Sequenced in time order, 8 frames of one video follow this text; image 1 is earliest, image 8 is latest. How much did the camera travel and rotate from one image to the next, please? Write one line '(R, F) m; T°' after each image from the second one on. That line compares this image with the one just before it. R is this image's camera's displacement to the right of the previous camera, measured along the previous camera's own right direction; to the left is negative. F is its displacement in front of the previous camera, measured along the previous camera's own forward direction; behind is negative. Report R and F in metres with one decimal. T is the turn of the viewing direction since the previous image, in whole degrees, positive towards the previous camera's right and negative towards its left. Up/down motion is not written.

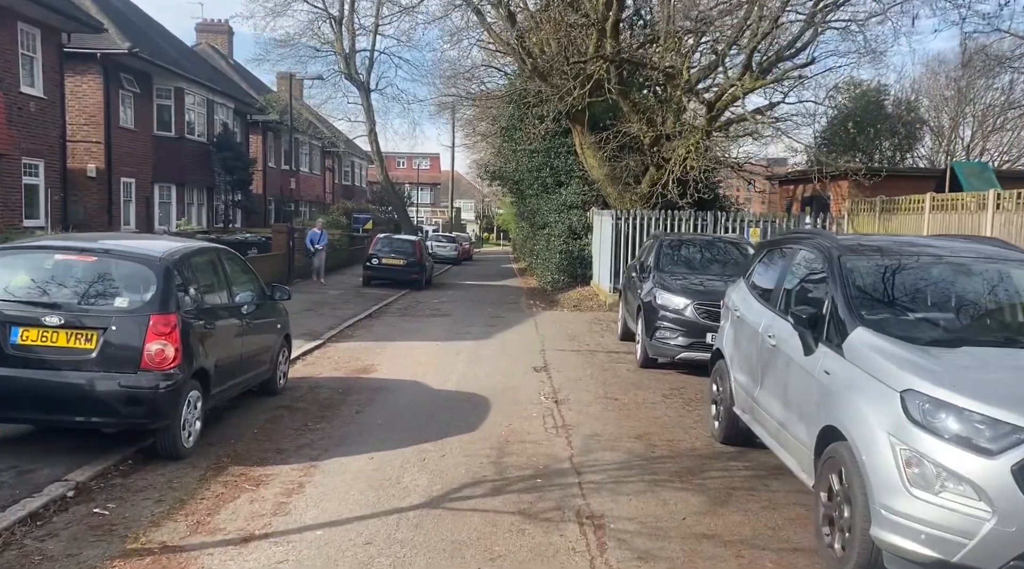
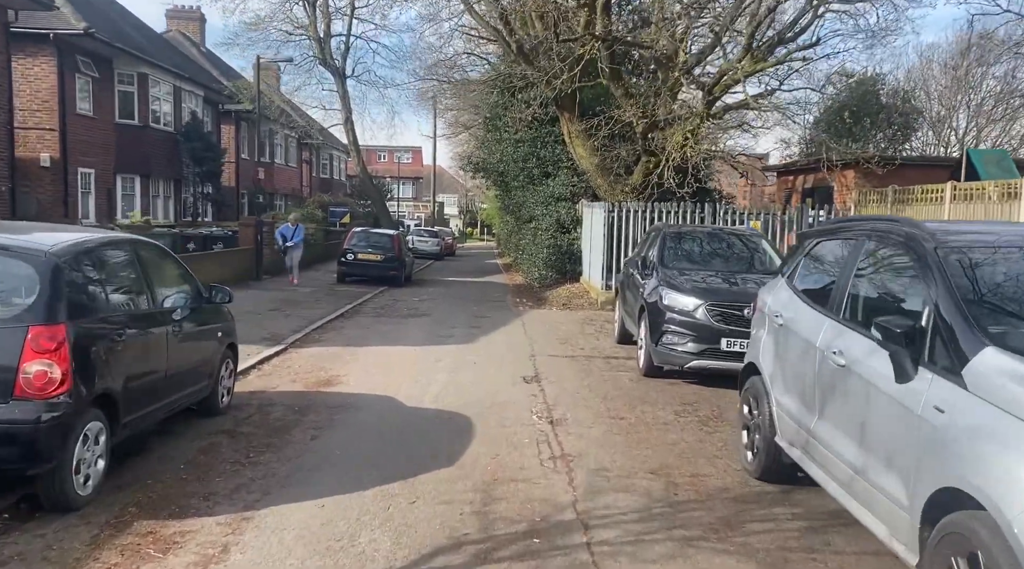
(0.0, +1.2) m; +1°
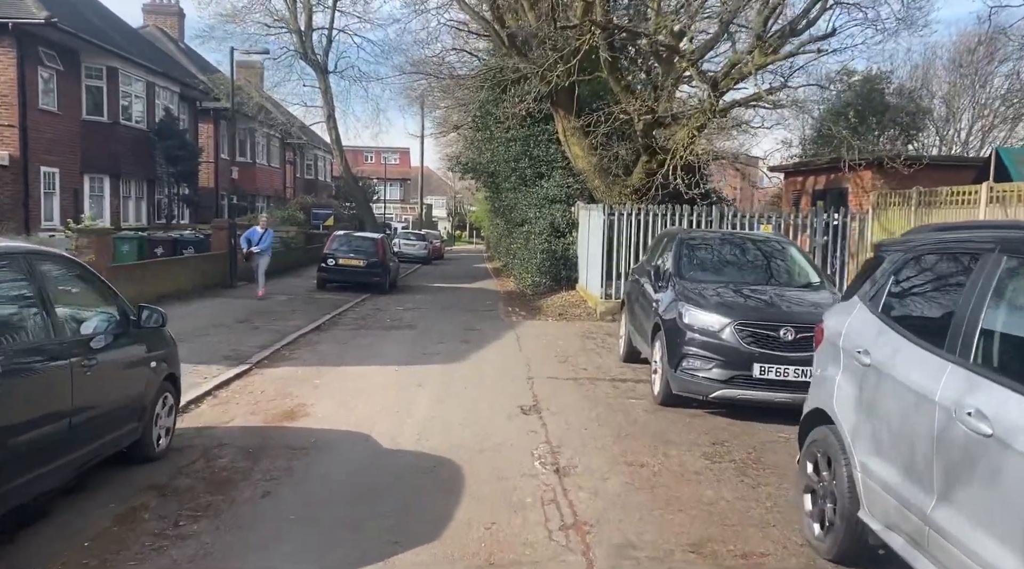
(-0.1, +1.2) m; +1°
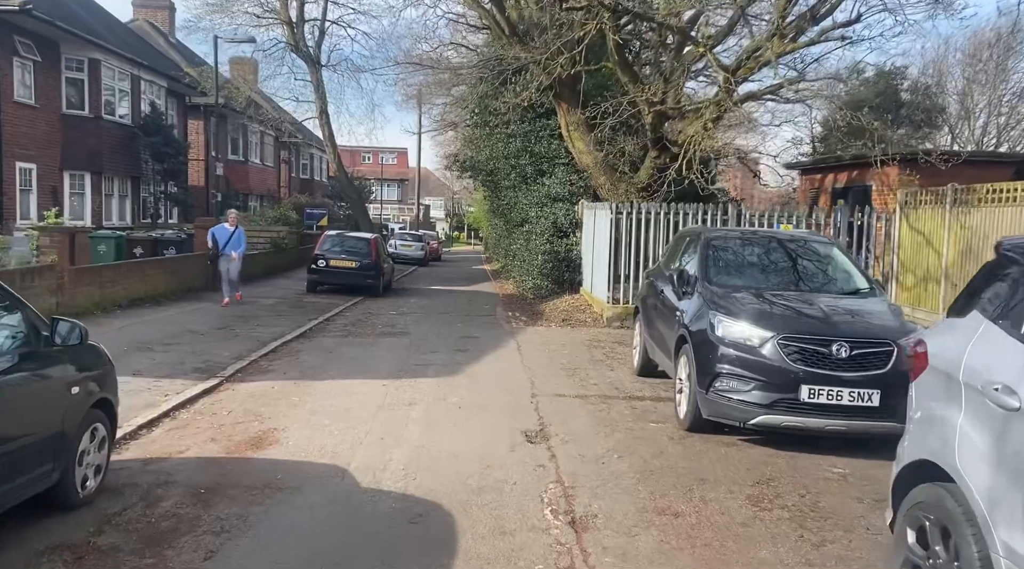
(0.0, +1.0) m; 0°
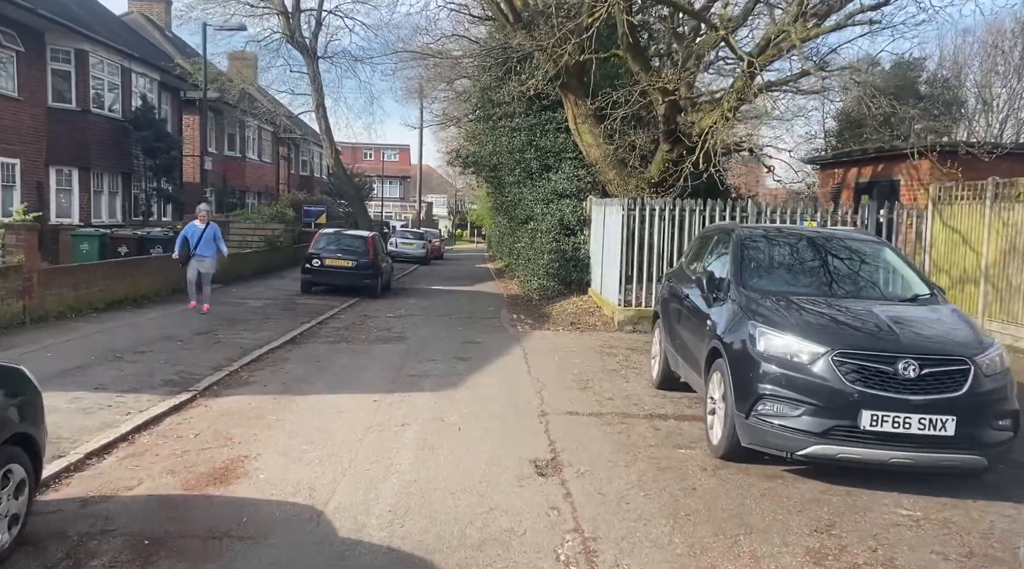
(0.0, +0.9) m; 0°
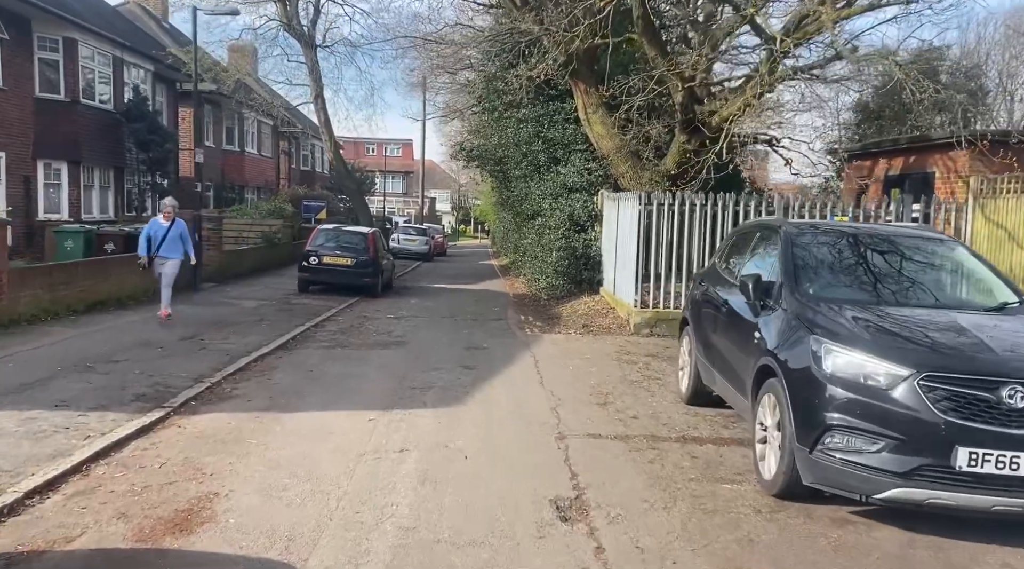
(-0.1, +0.8) m; 0°
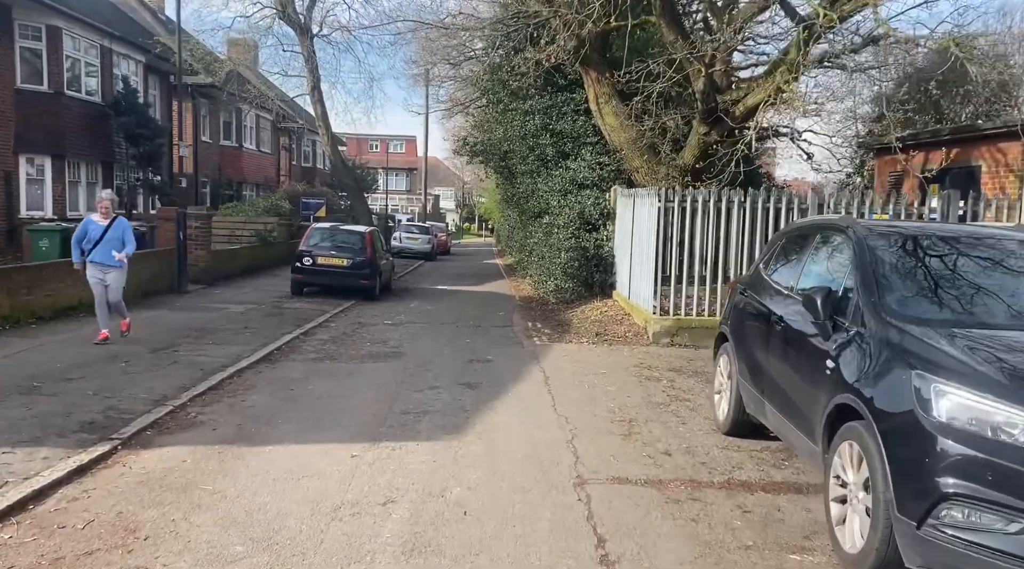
(0.0, +1.0) m; 0°
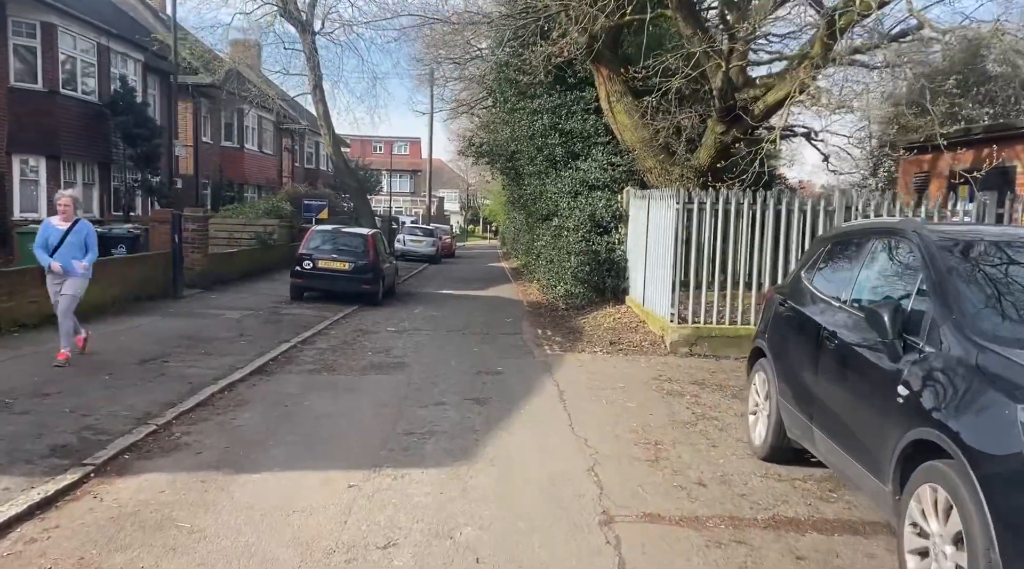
(-0.1, +0.6) m; 0°
